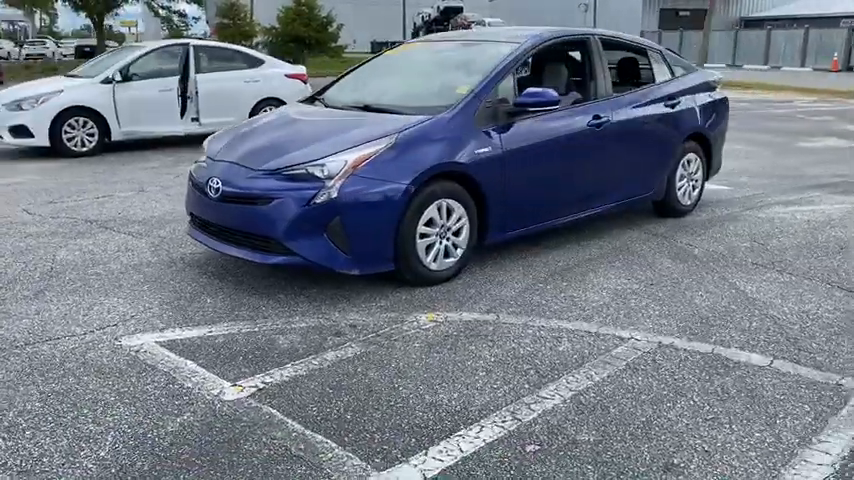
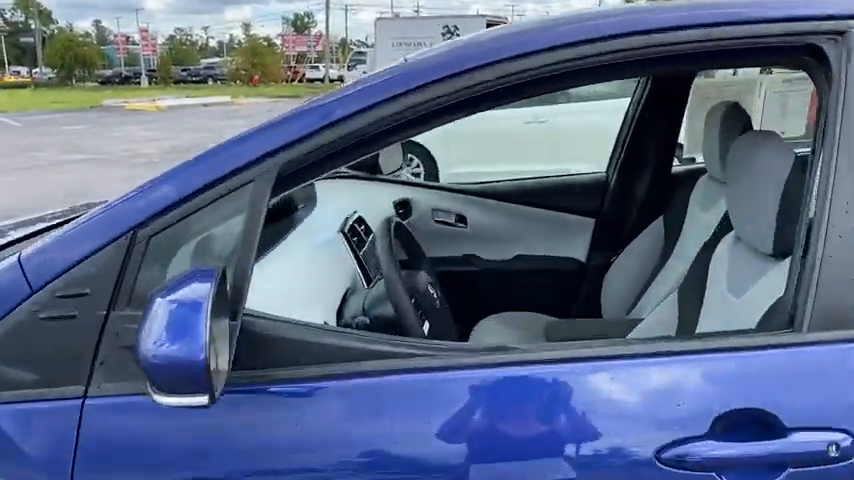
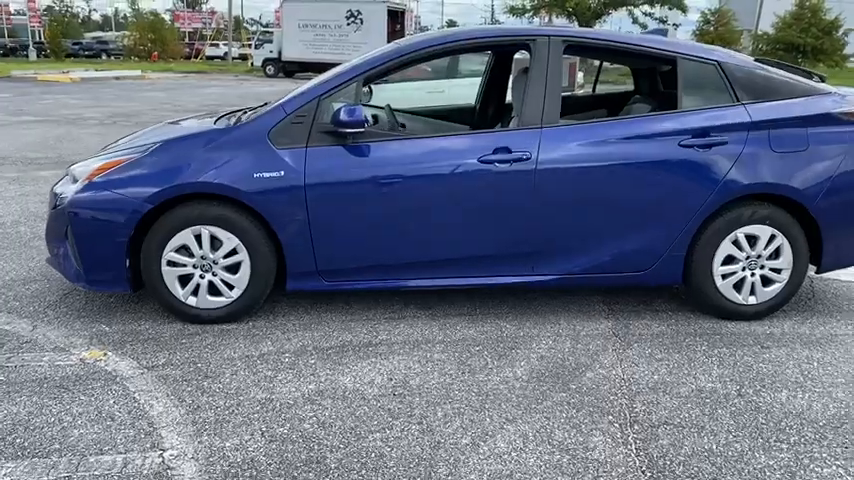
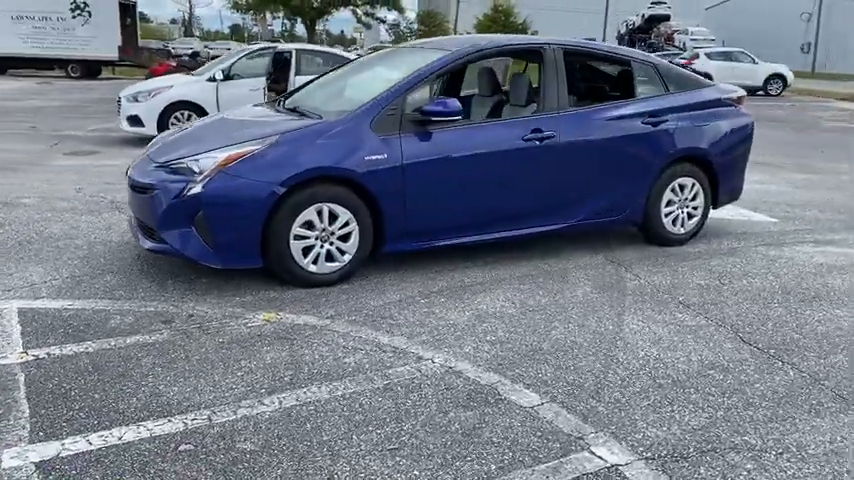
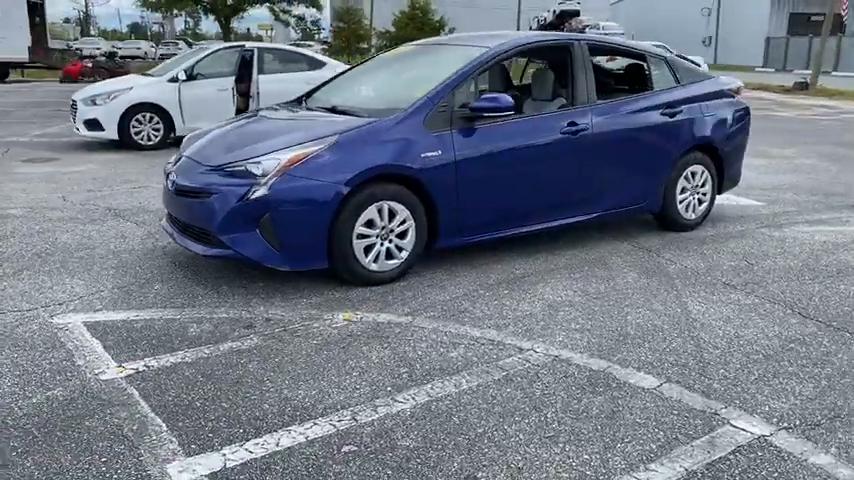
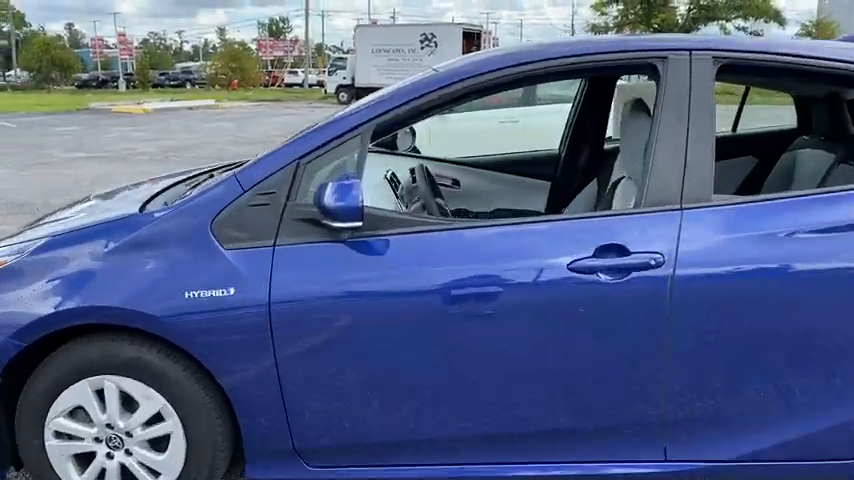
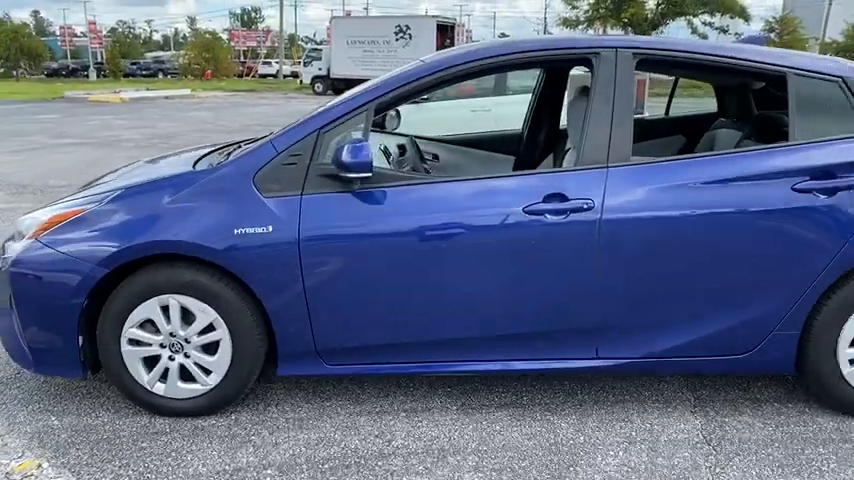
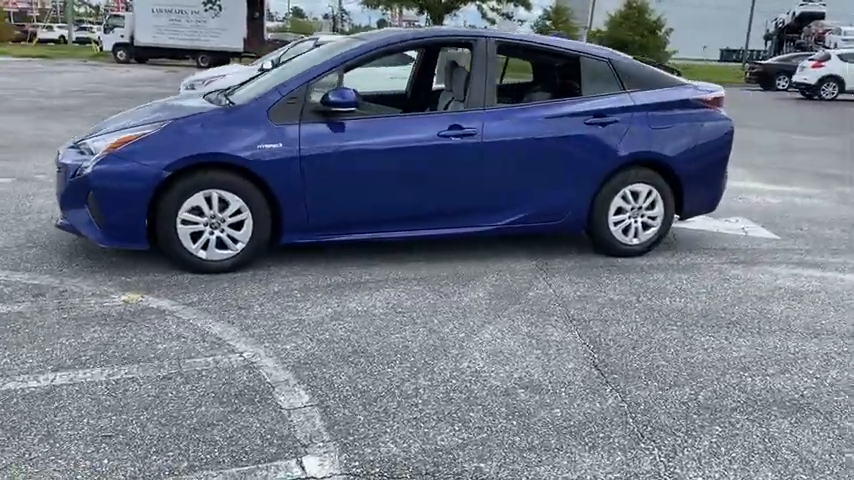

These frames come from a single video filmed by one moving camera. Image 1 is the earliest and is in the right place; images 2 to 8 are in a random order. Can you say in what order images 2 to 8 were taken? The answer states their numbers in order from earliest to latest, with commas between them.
5, 4, 8, 3, 7, 6, 2
